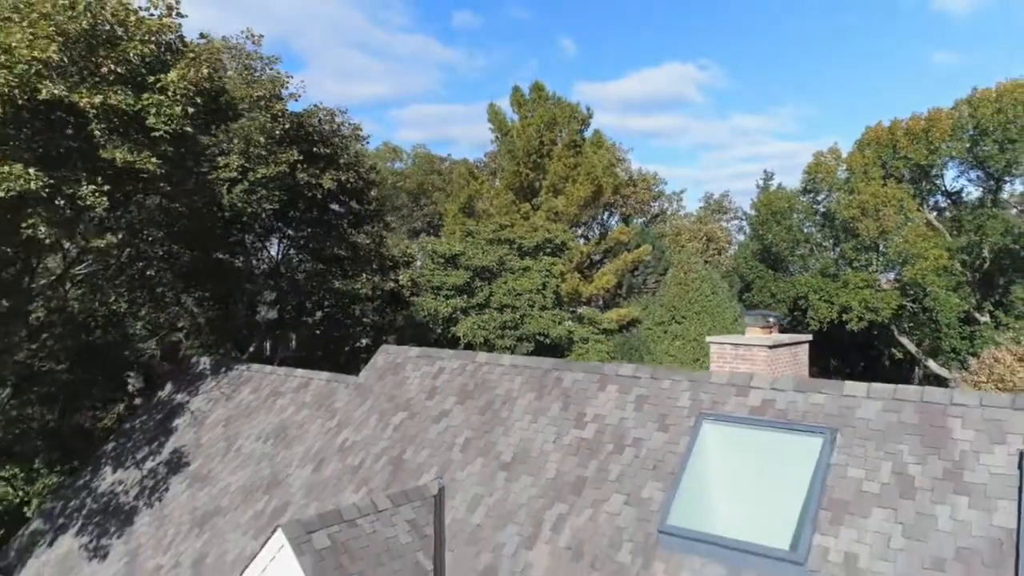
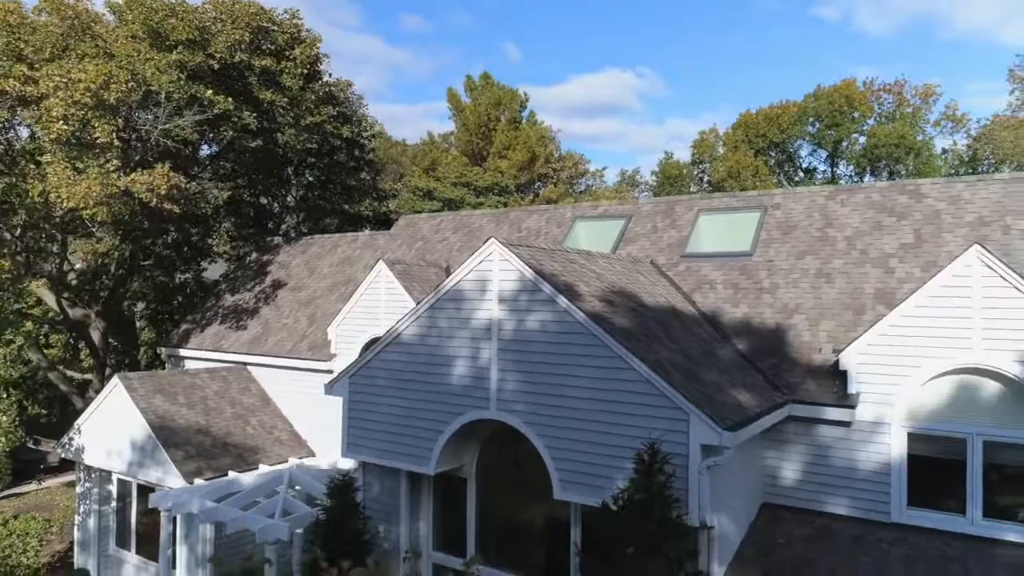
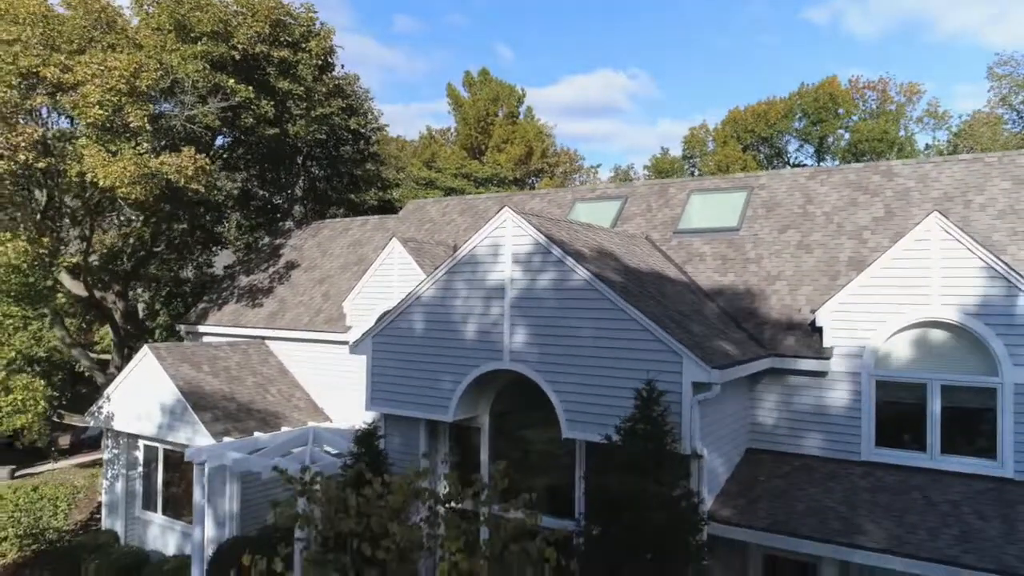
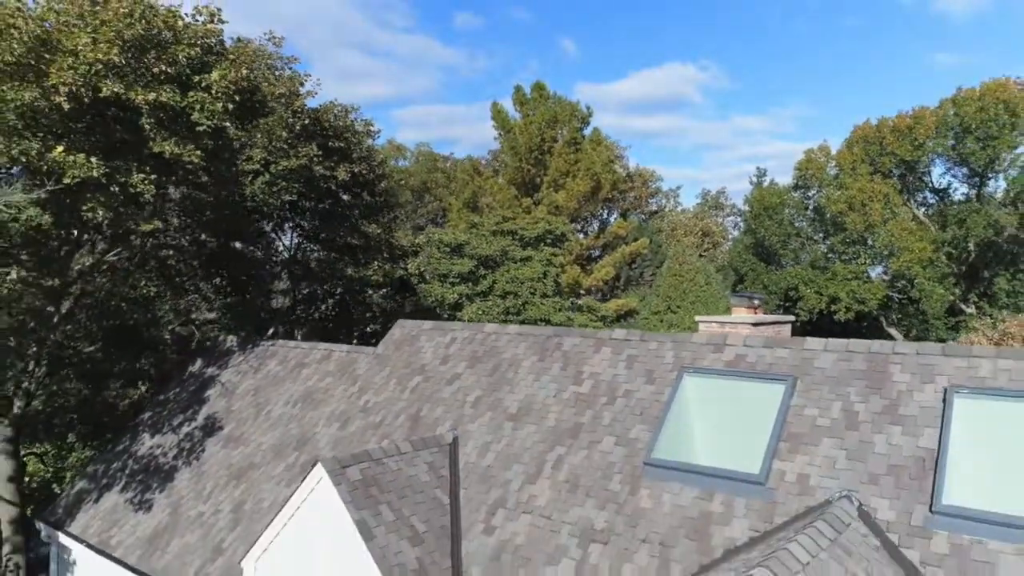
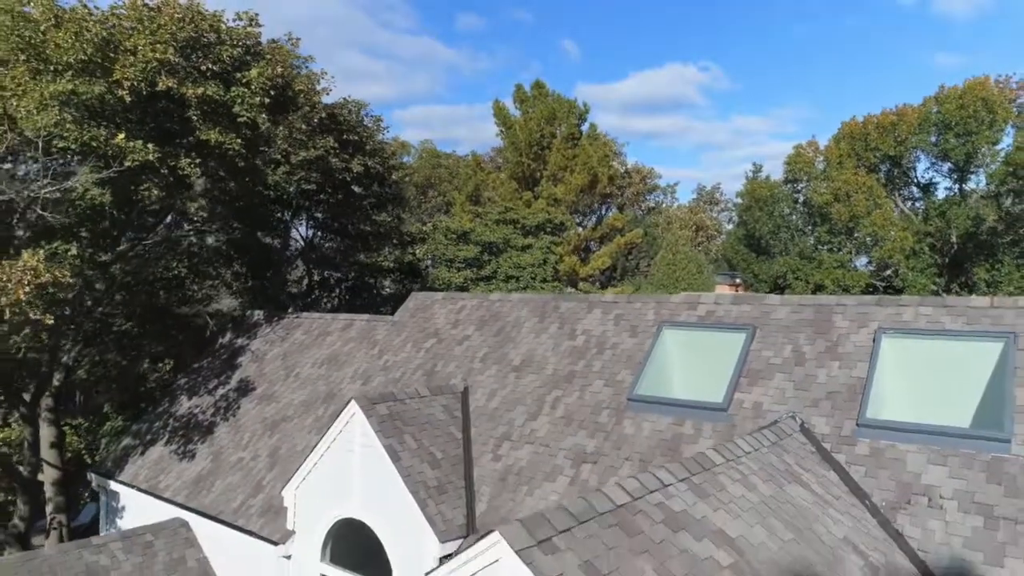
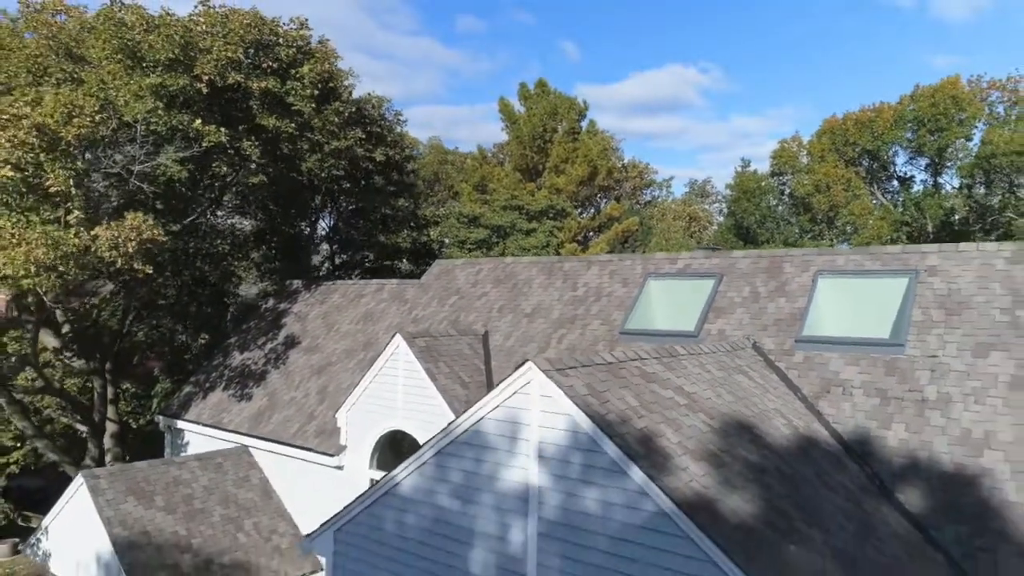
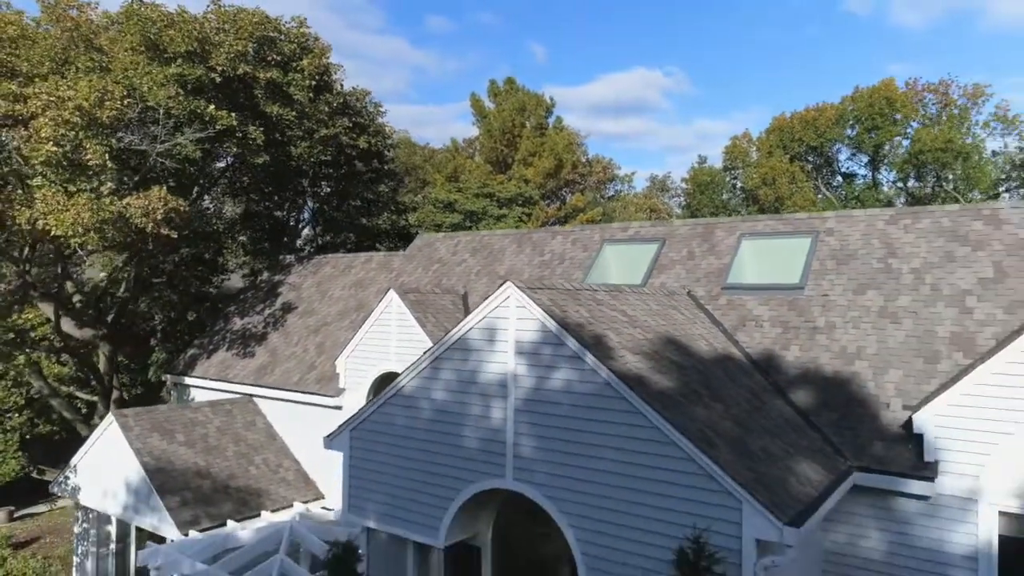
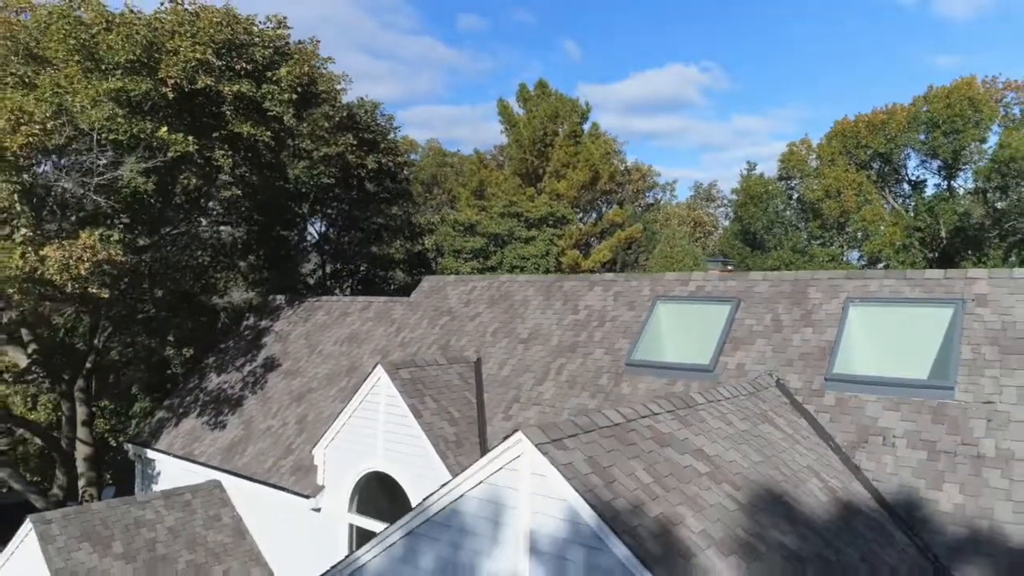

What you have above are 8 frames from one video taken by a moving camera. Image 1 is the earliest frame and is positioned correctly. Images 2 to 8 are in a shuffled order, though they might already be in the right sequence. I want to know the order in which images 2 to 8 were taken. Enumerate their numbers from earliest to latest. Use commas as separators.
4, 5, 8, 6, 7, 2, 3
